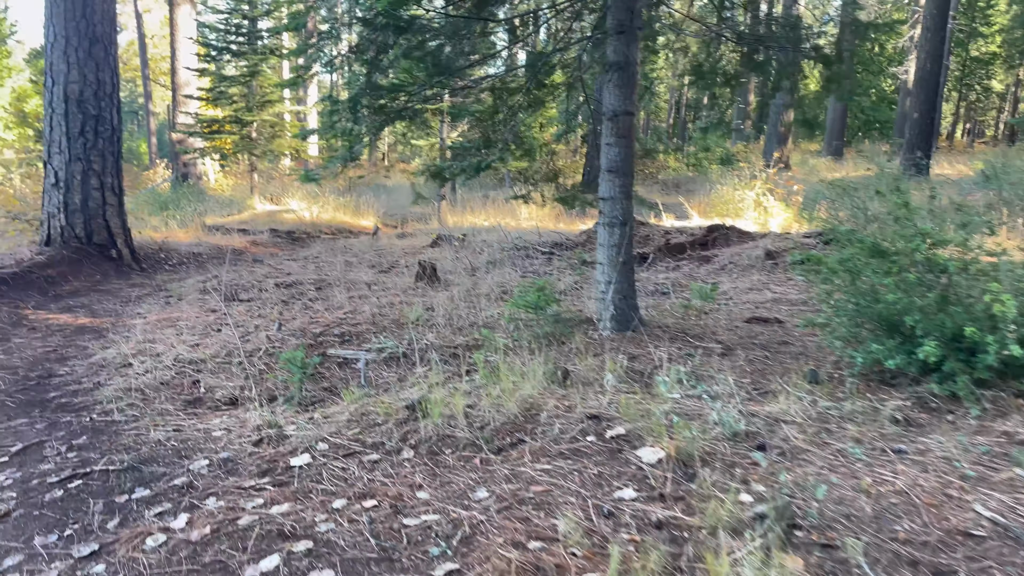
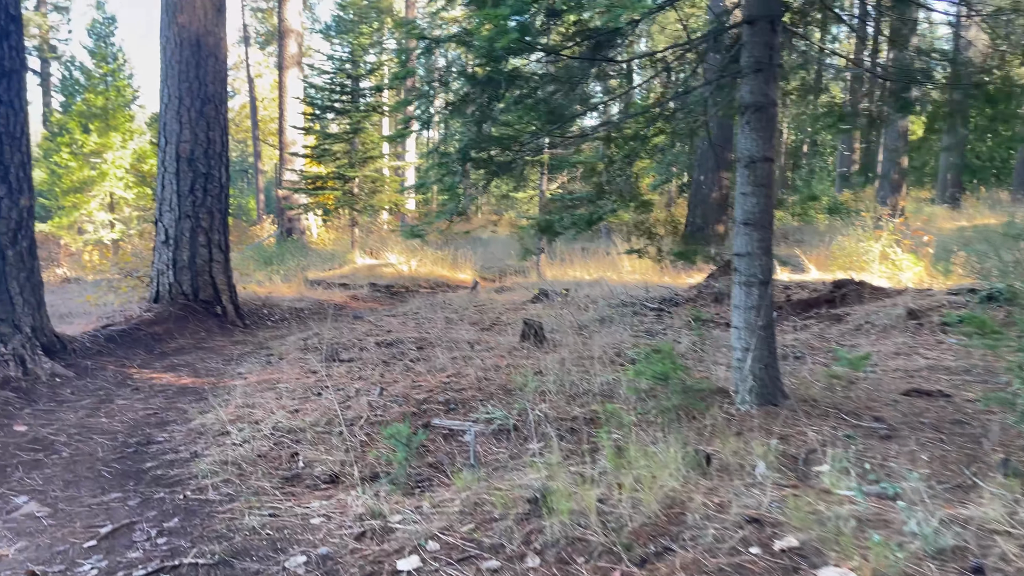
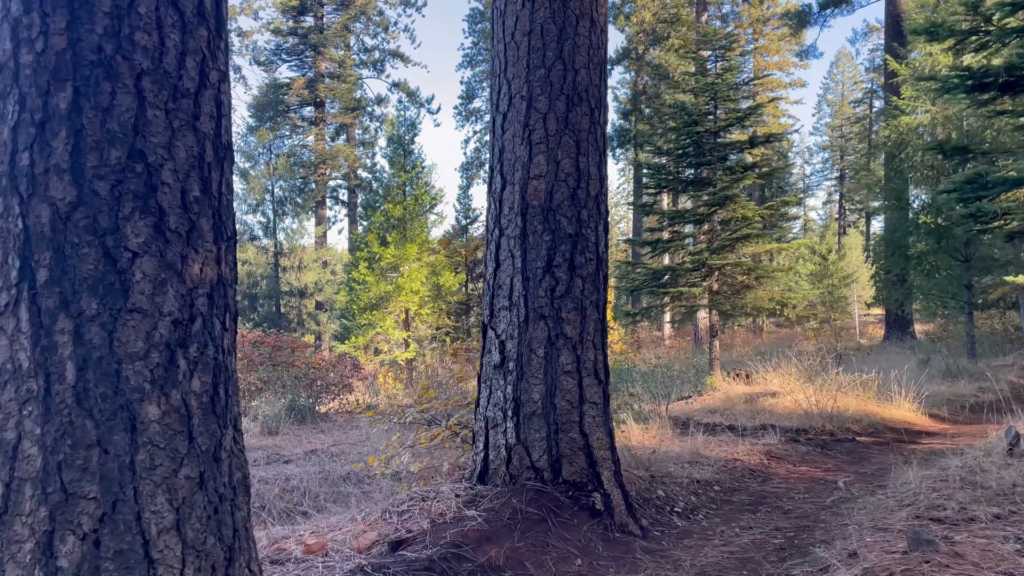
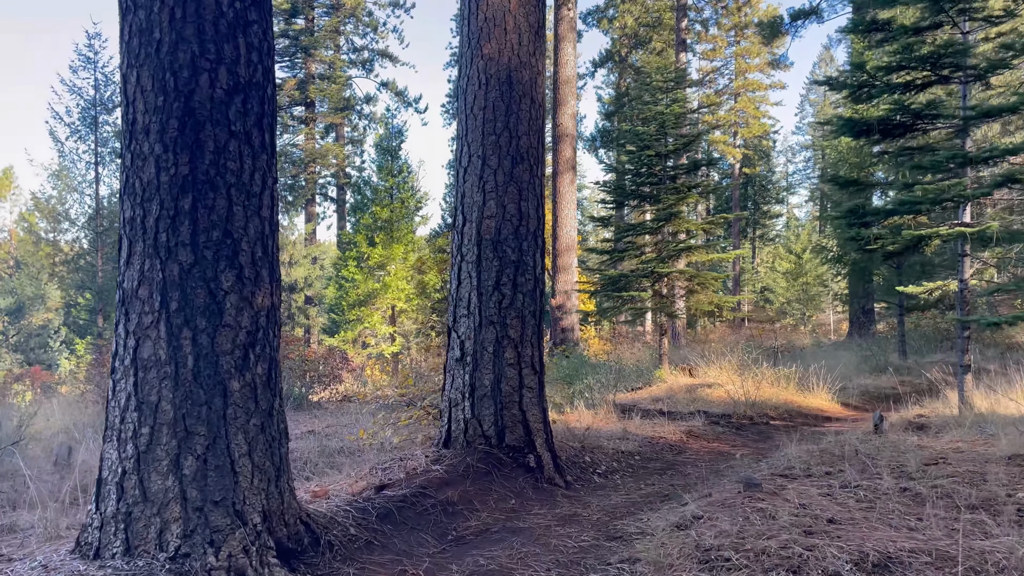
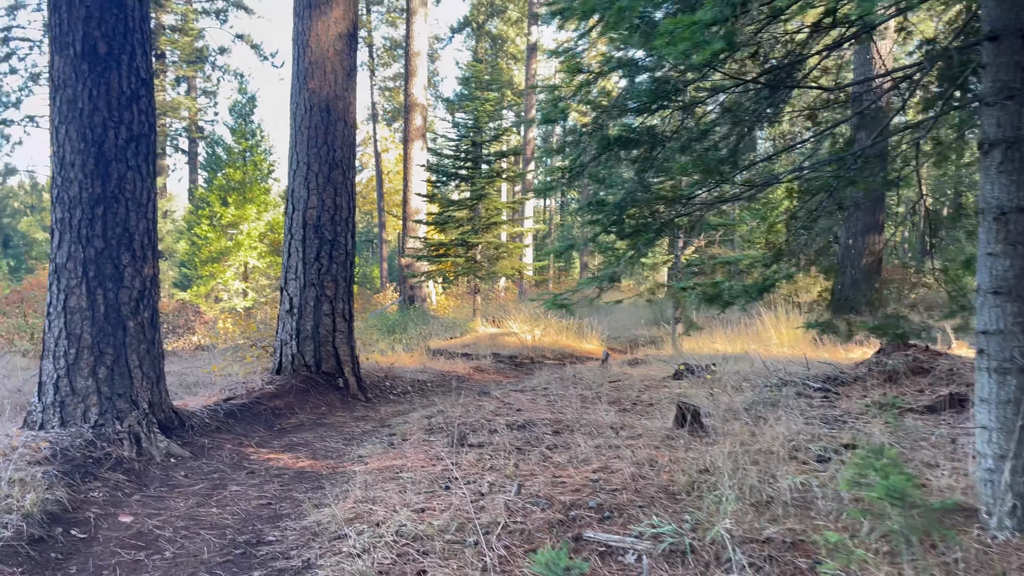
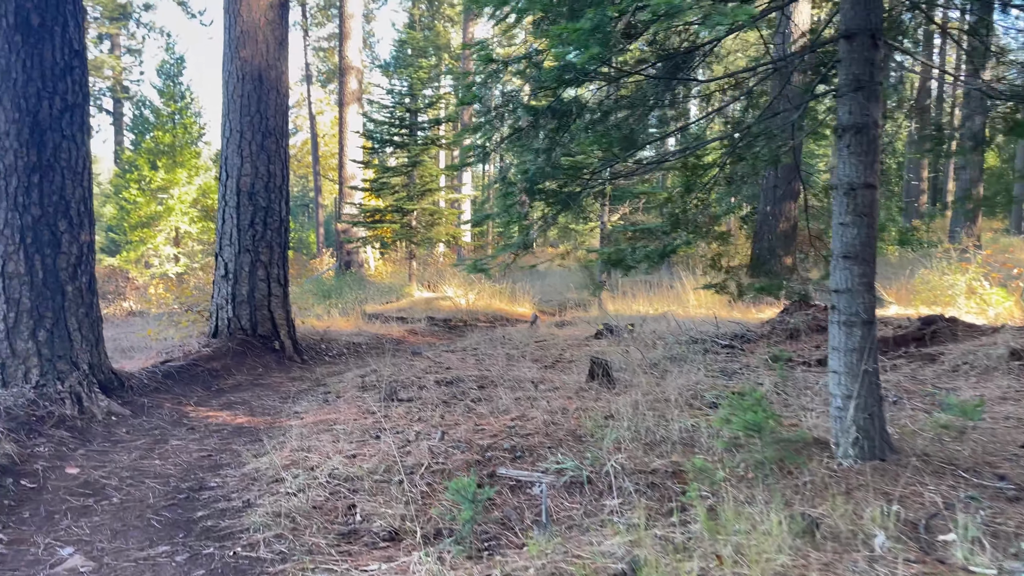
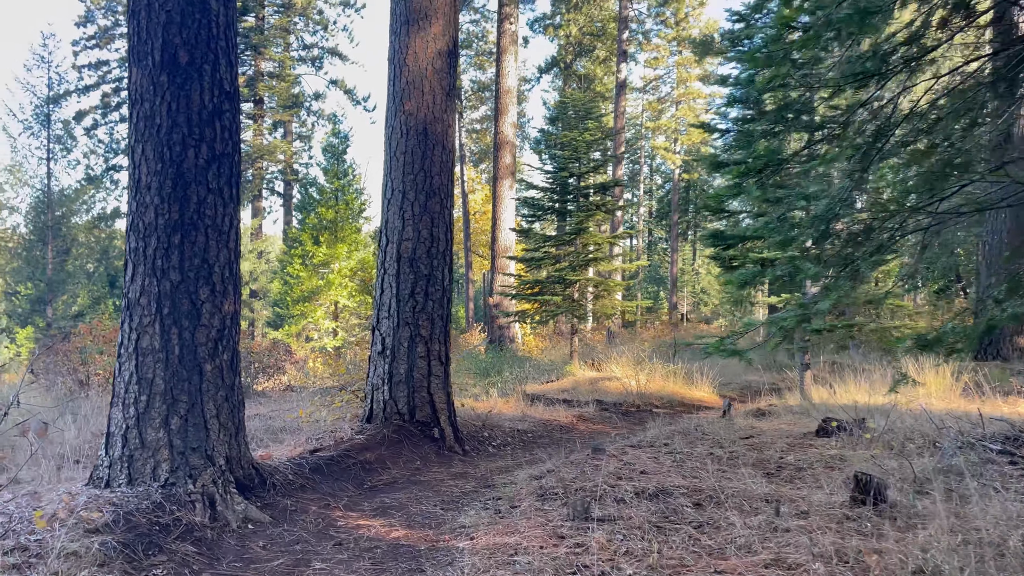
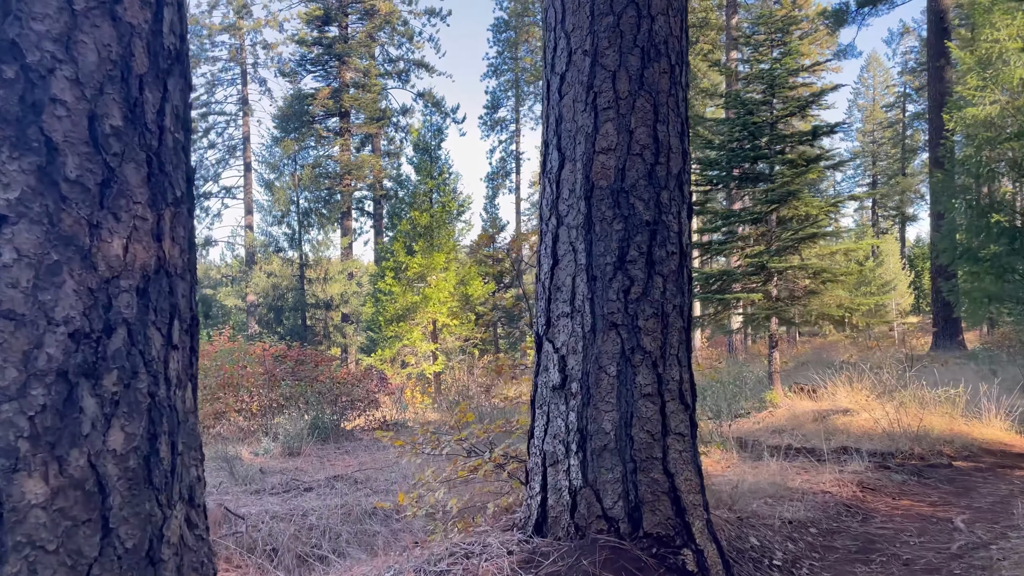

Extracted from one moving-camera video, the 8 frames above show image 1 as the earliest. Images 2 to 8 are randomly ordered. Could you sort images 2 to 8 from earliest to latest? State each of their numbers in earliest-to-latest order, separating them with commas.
2, 6, 5, 7, 4, 3, 8
